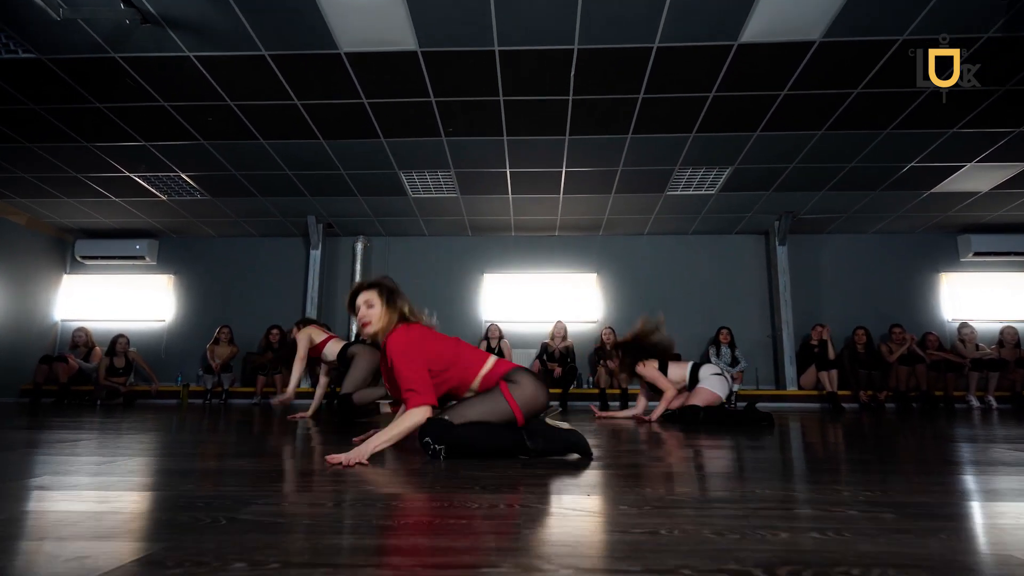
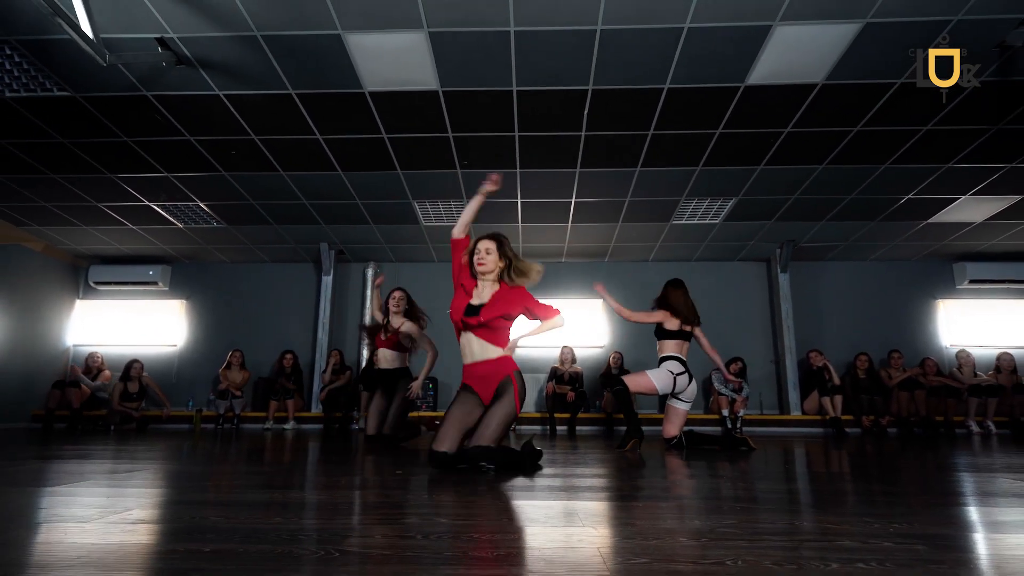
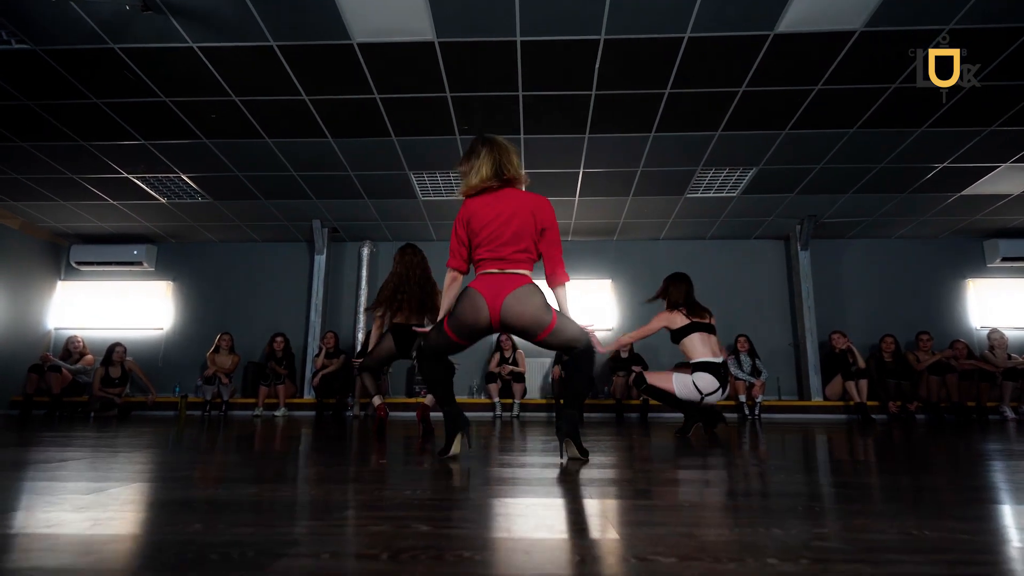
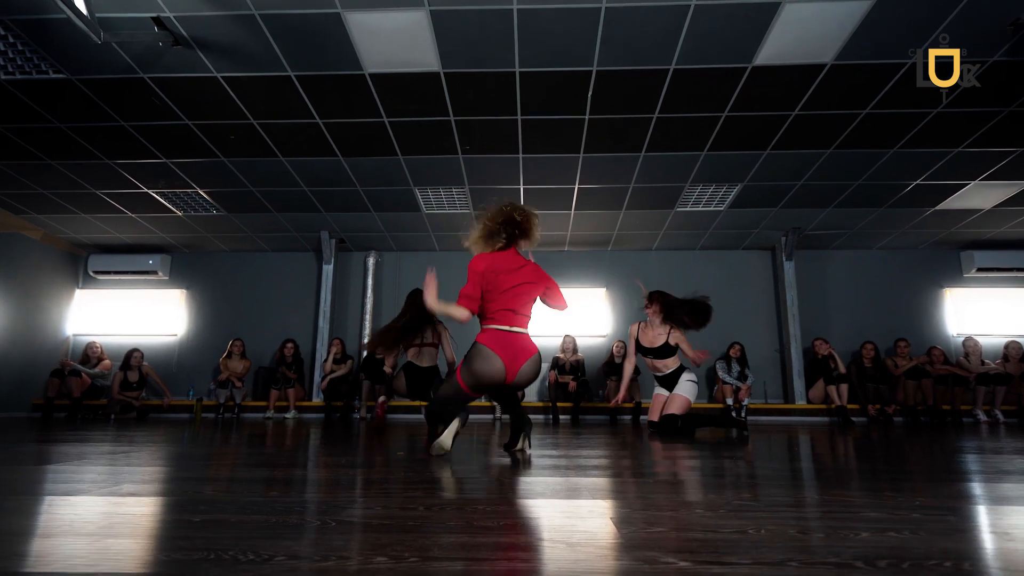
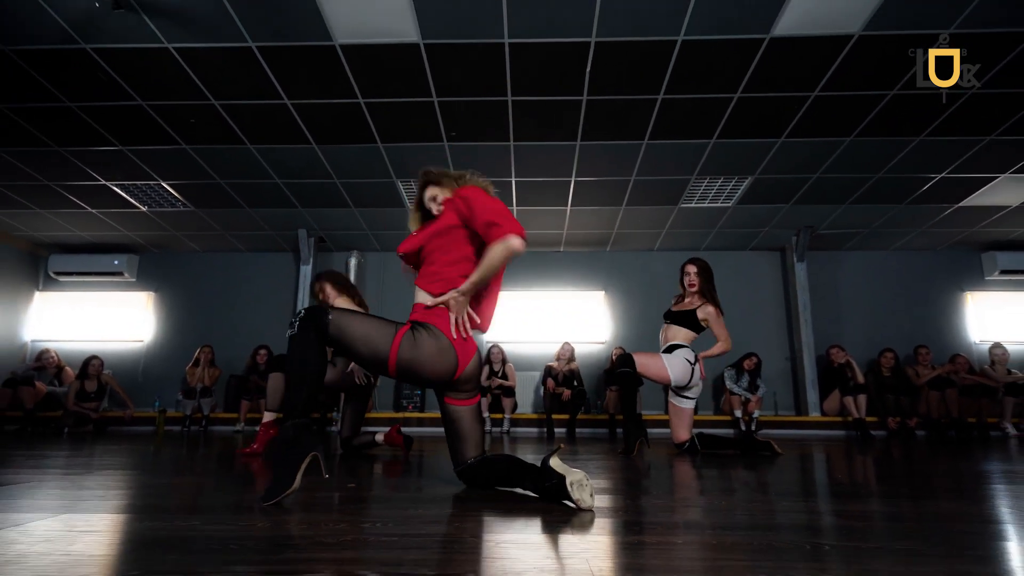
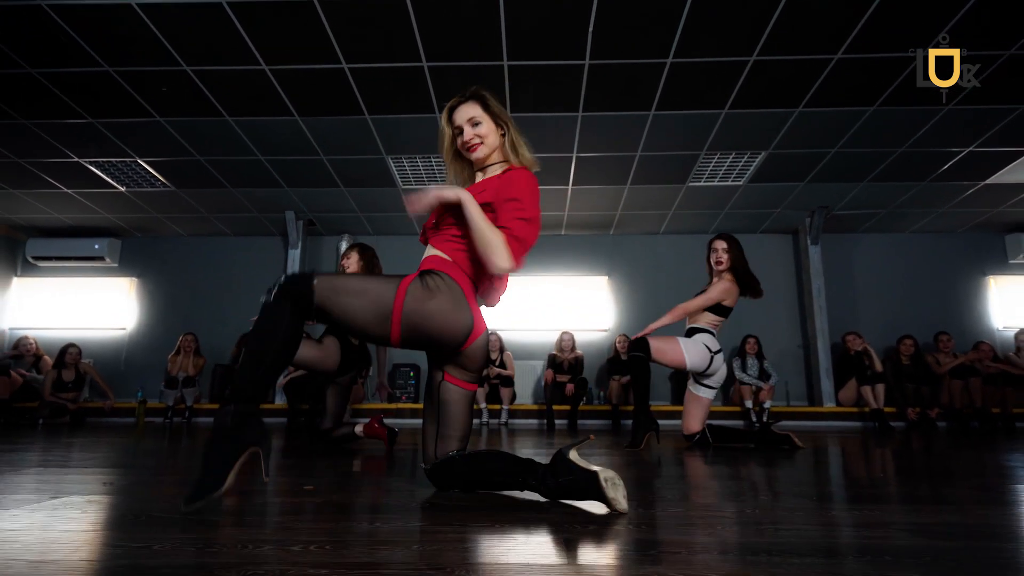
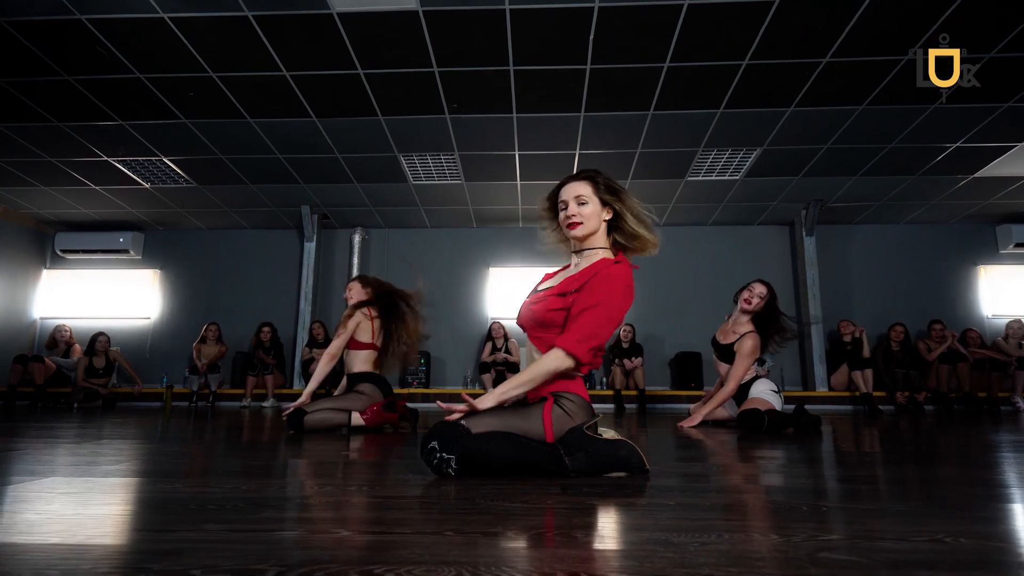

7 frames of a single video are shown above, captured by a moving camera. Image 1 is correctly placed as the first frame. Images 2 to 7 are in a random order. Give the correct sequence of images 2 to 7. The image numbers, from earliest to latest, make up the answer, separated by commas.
7, 6, 5, 2, 4, 3
